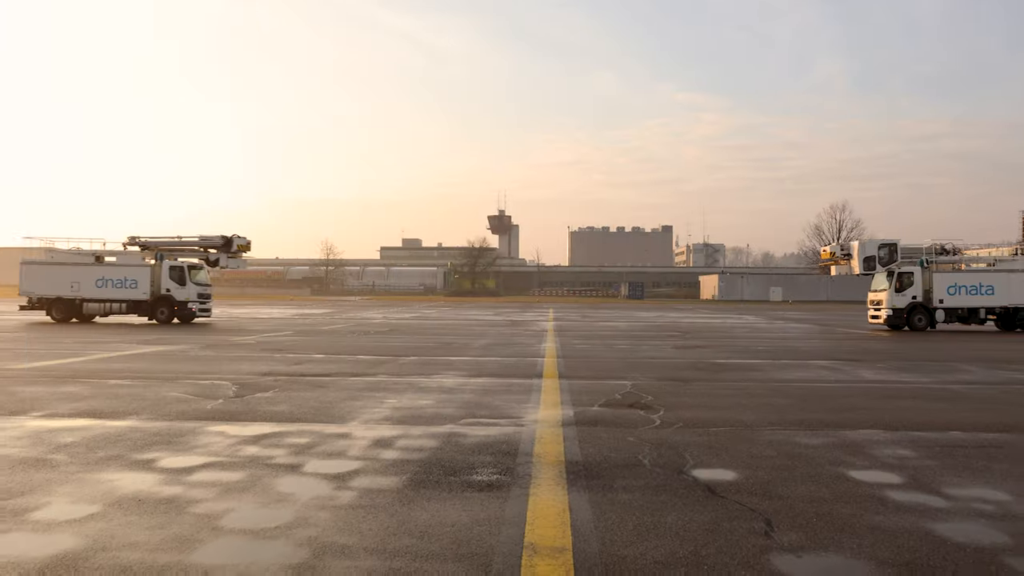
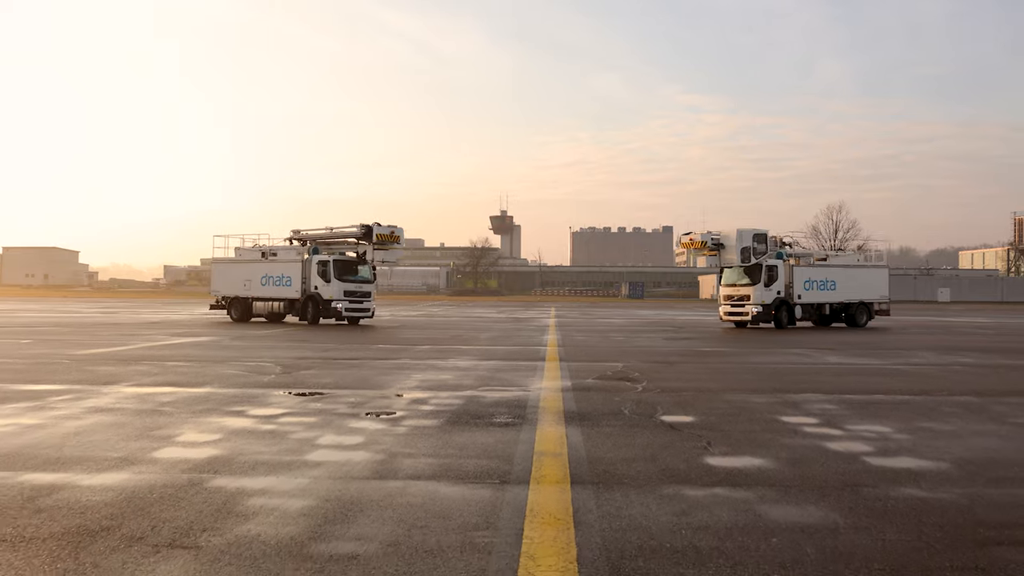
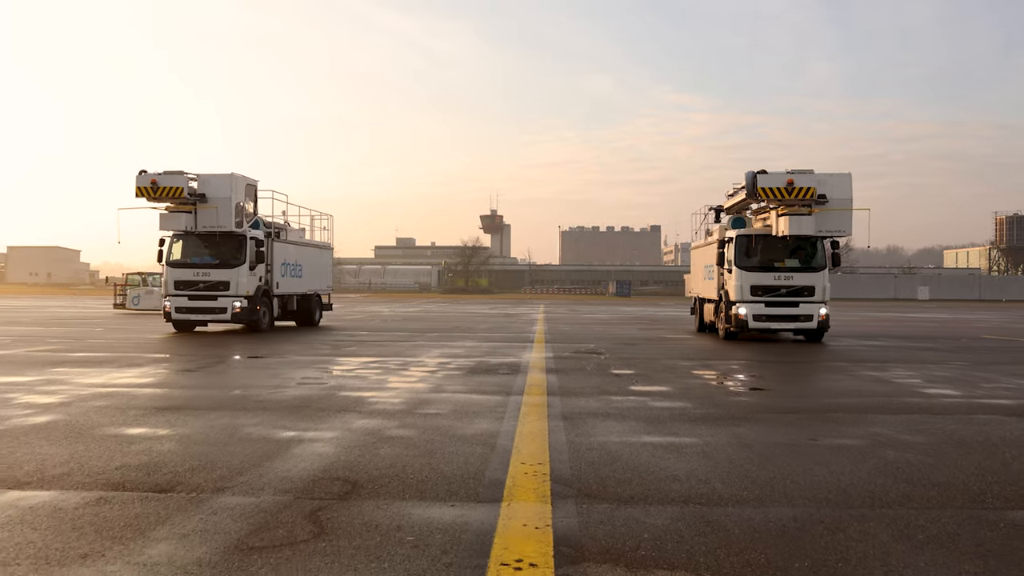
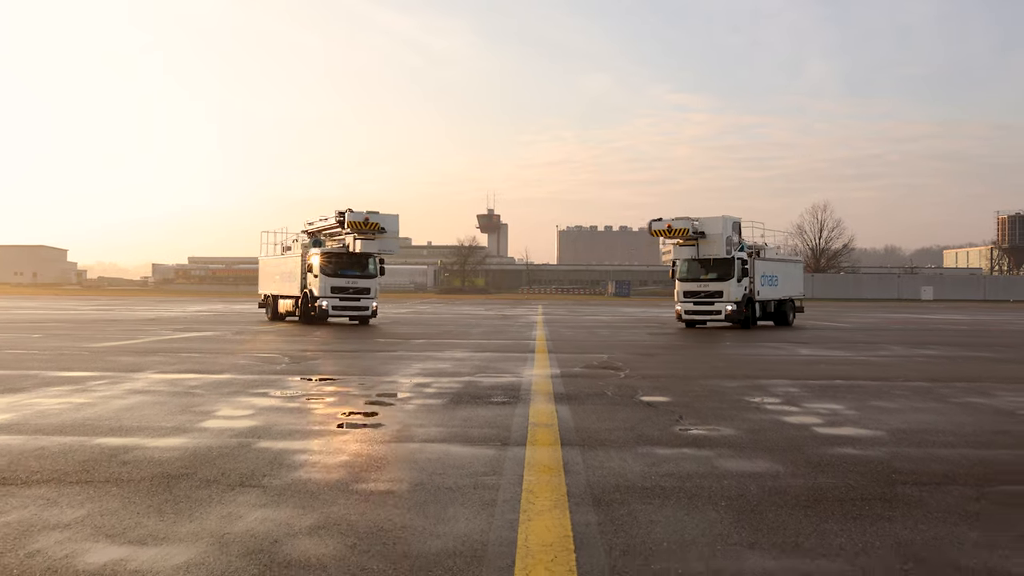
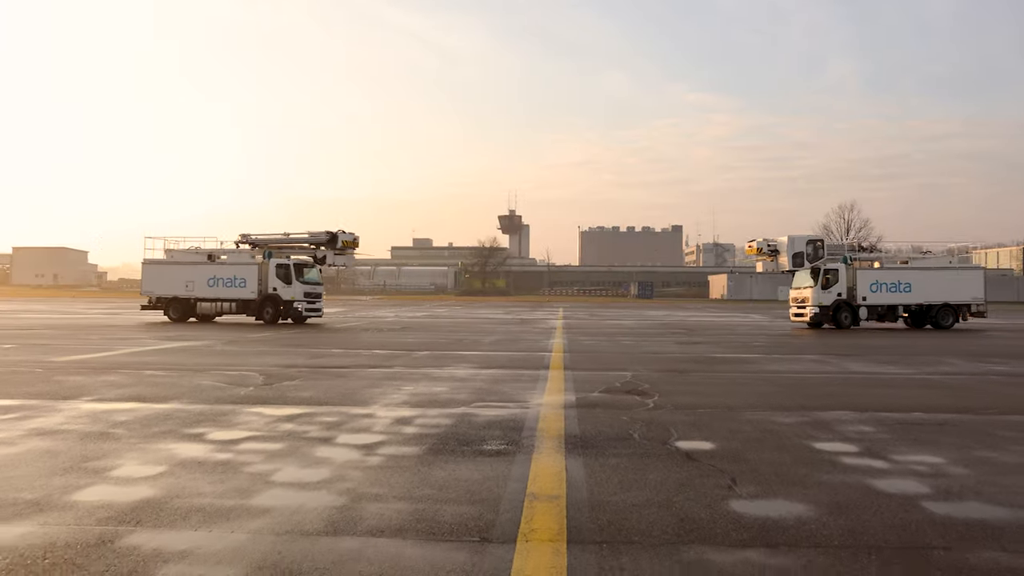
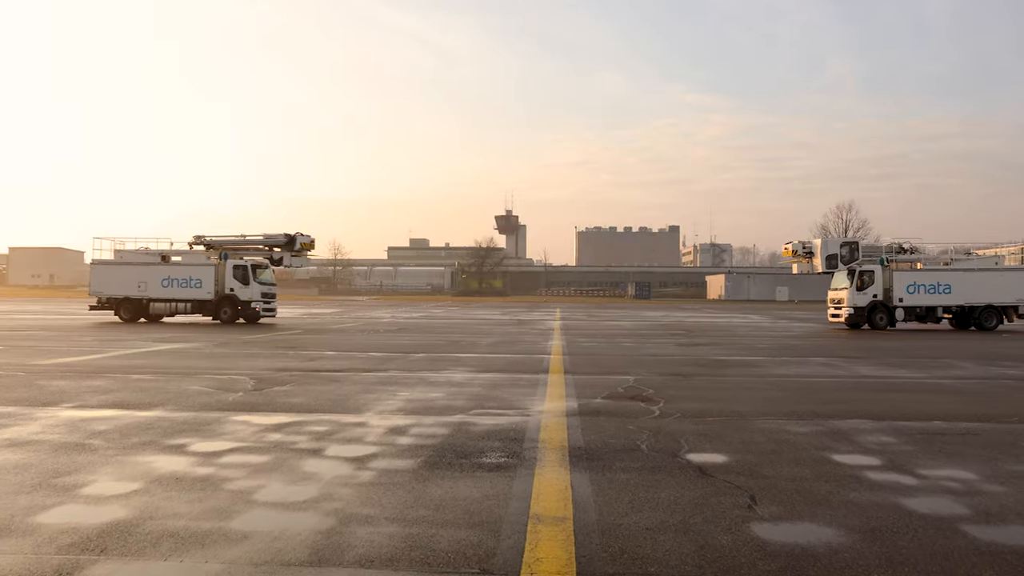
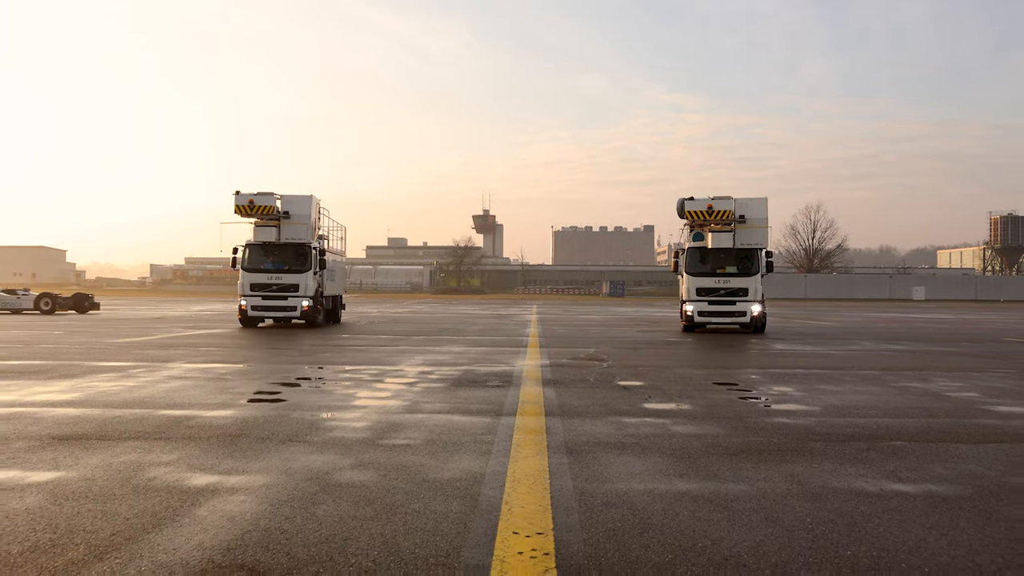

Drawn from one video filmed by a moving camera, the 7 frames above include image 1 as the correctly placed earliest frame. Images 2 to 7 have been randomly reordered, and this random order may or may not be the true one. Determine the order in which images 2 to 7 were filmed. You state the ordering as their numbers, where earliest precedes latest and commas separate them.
6, 5, 2, 4, 7, 3
